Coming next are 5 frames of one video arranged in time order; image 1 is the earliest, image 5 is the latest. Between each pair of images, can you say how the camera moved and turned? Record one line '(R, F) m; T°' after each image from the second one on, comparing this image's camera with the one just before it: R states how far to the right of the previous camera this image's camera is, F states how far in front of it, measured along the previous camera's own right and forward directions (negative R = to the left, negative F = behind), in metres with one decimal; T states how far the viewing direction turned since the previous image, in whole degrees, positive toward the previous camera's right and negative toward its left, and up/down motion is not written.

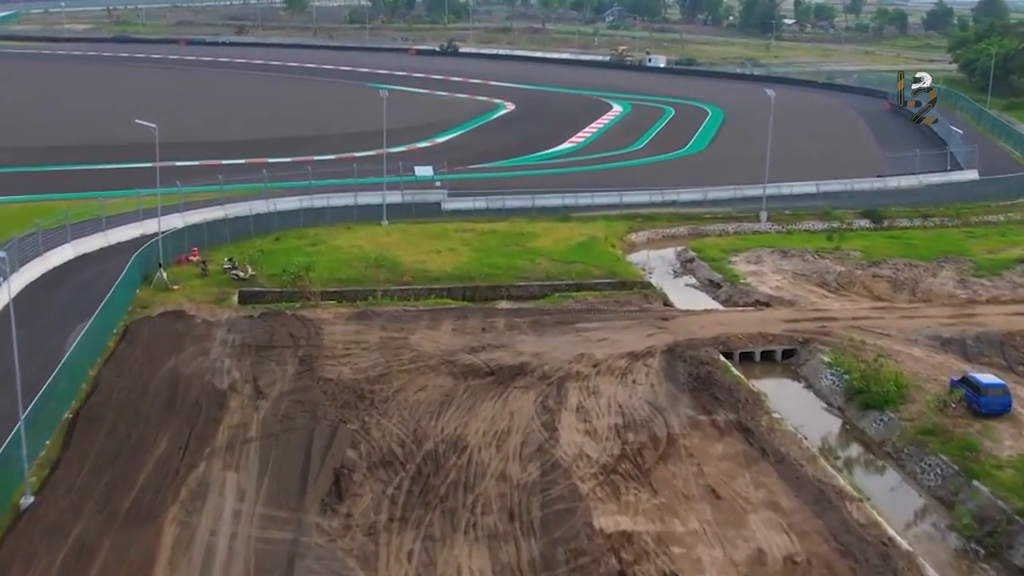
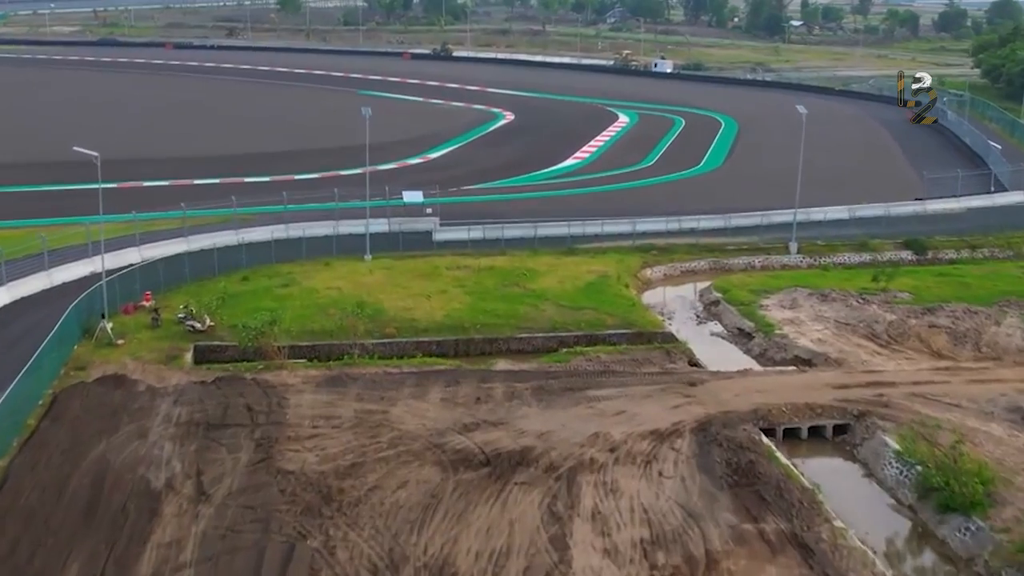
(0.0, +2.9) m; 0°
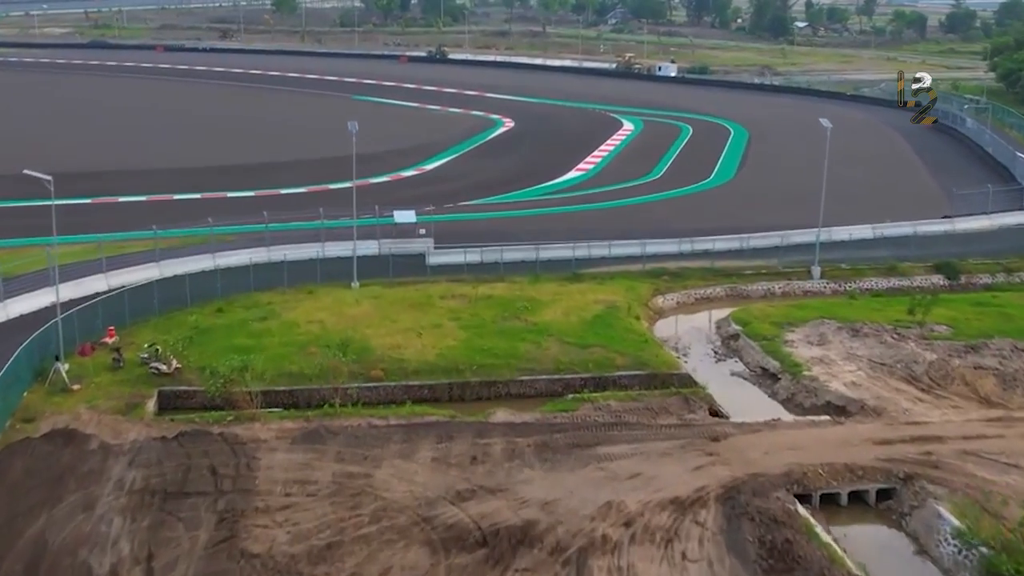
(0.0, +1.8) m; 0°
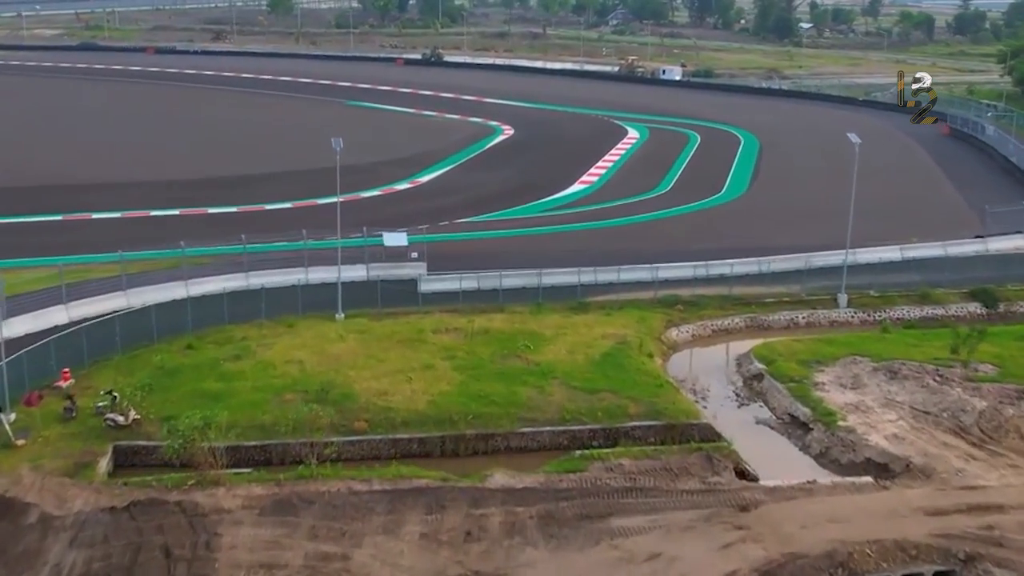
(0.0, +1.8) m; 0°
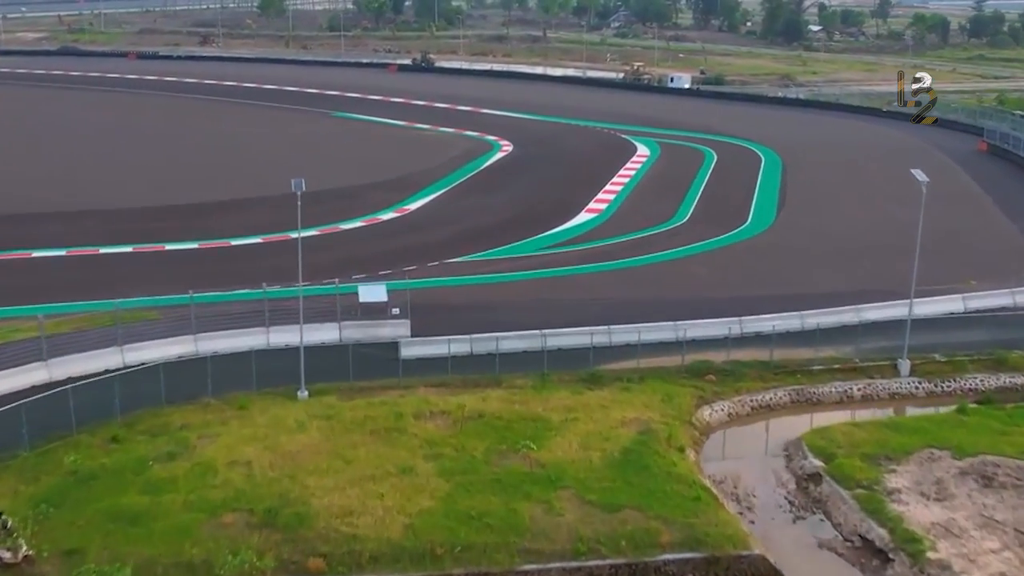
(0.0, +3.2) m; 0°
